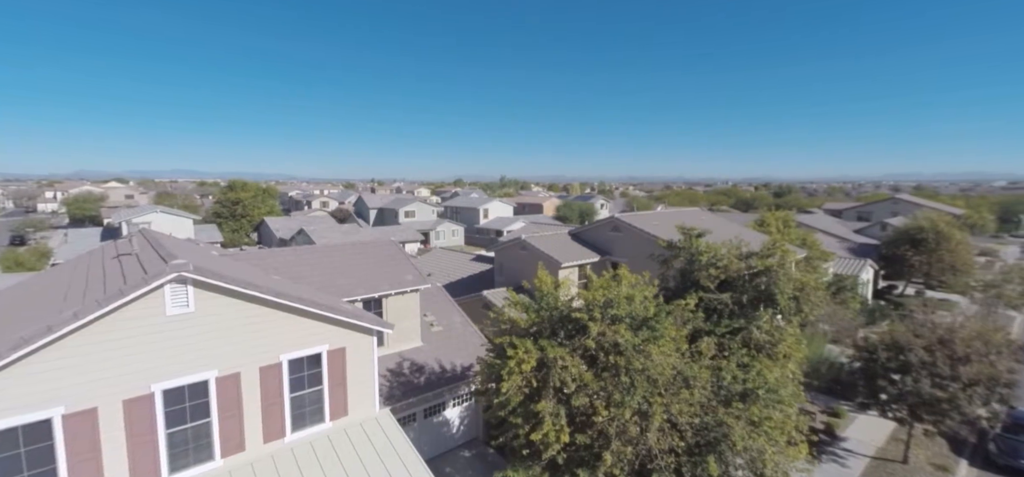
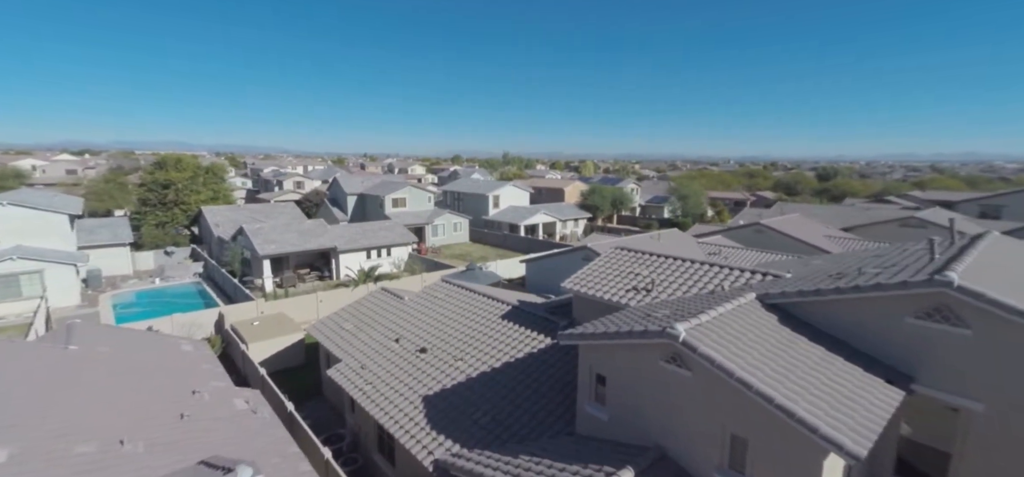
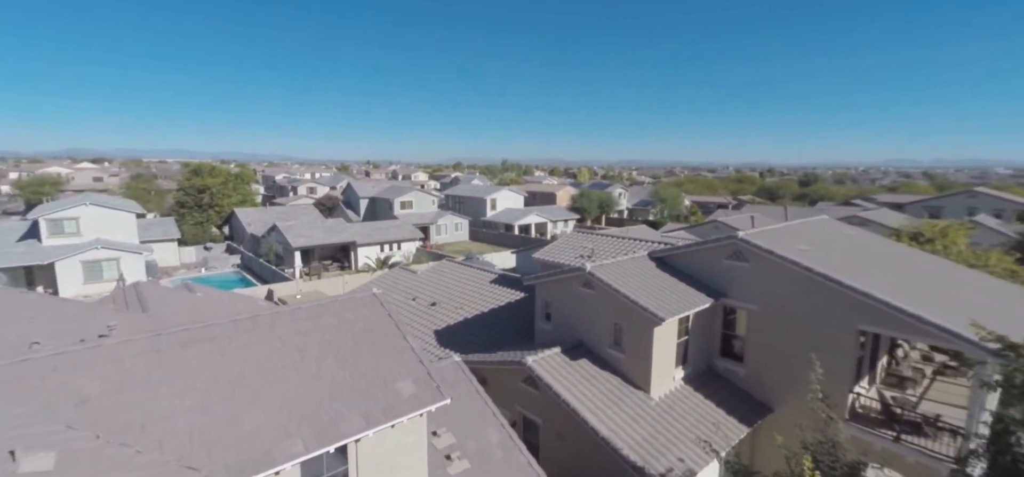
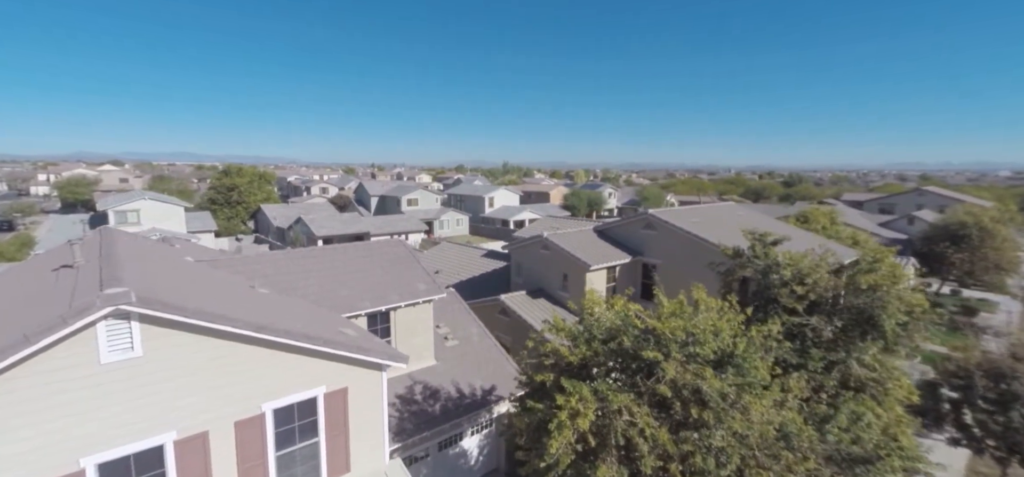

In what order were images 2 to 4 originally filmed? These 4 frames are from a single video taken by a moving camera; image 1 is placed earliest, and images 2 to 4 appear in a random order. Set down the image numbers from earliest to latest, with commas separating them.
4, 3, 2
